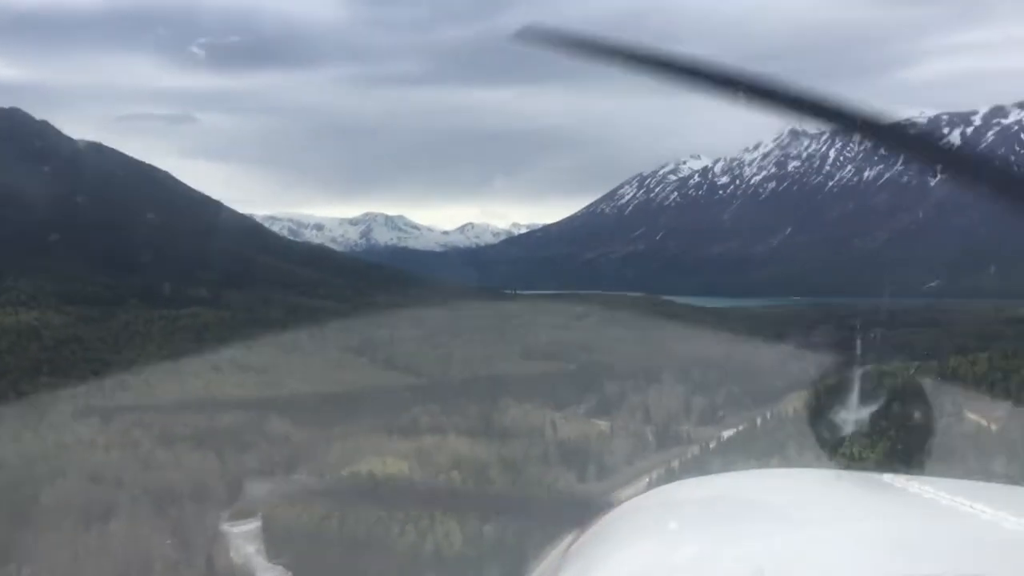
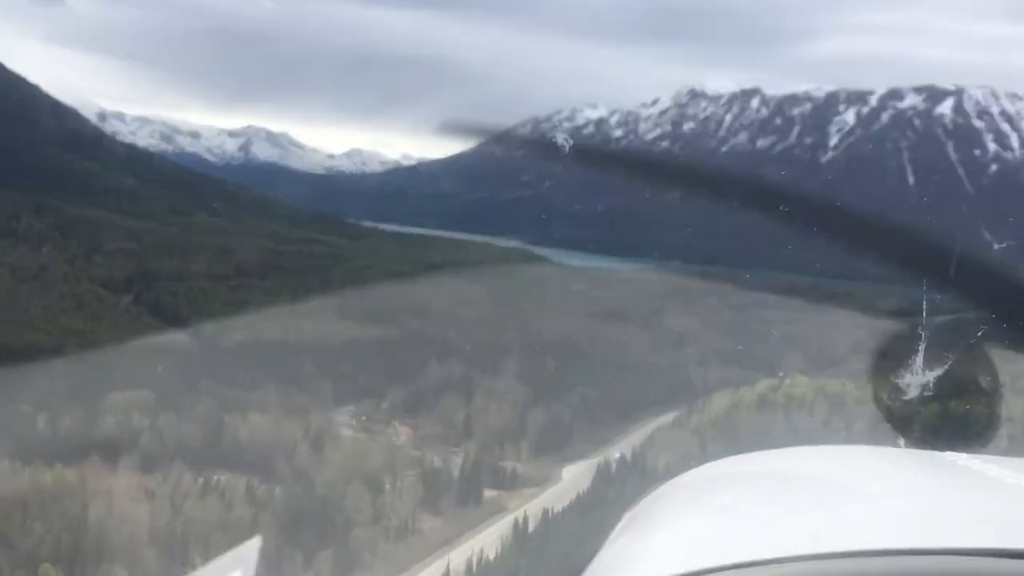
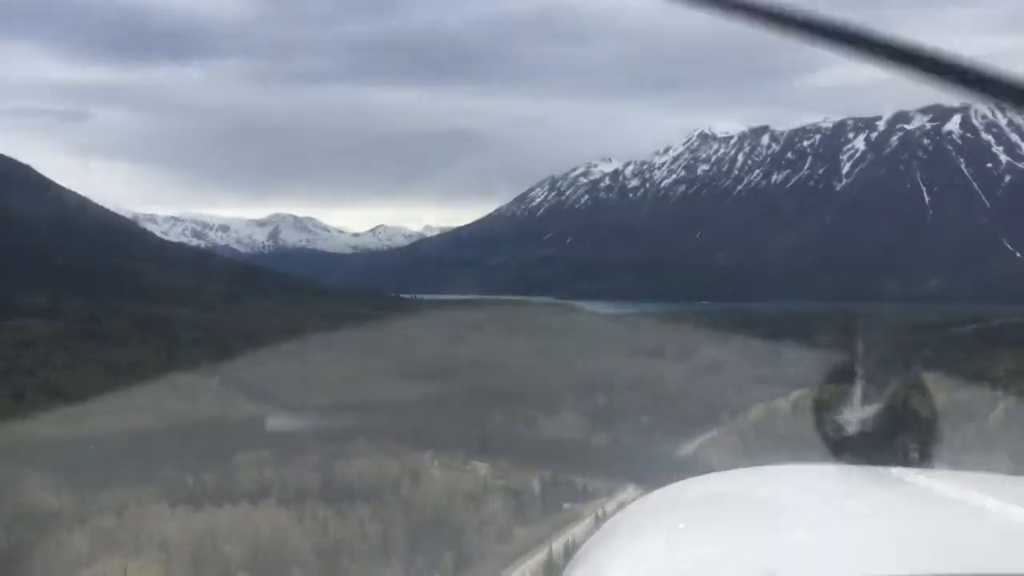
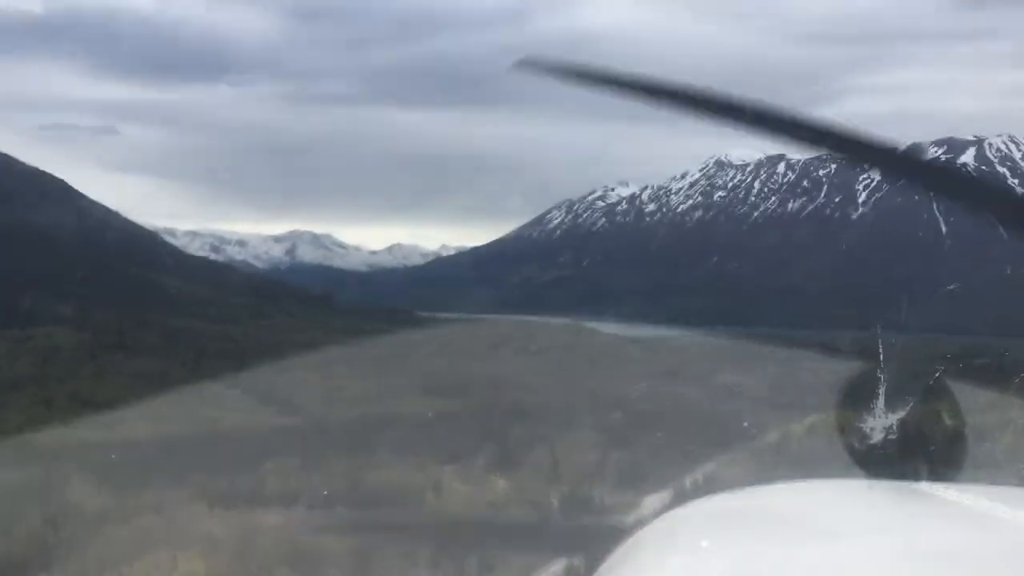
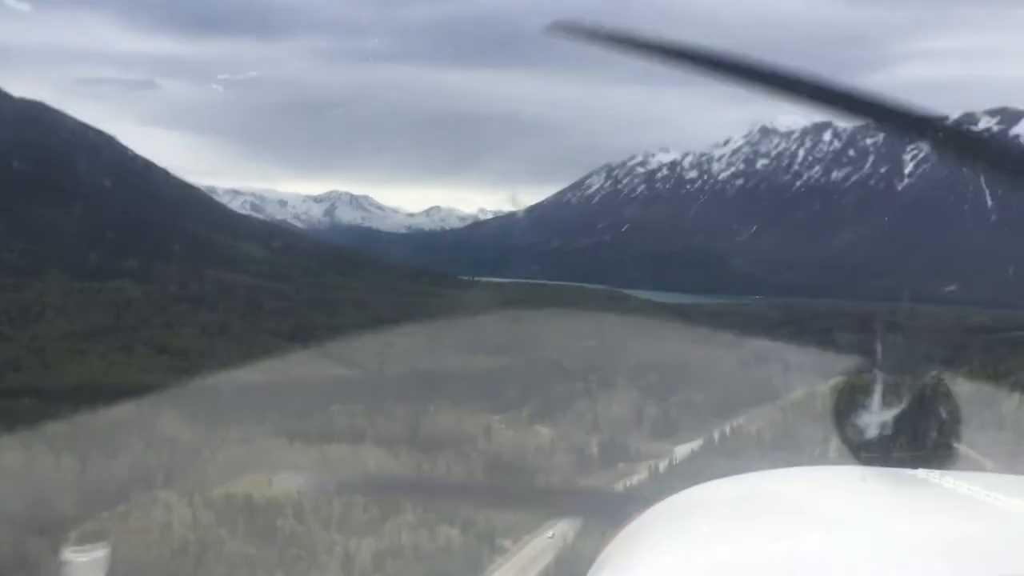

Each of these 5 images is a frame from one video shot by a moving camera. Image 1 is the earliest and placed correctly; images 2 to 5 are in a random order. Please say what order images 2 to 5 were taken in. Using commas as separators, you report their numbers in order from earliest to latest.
5, 4, 3, 2
